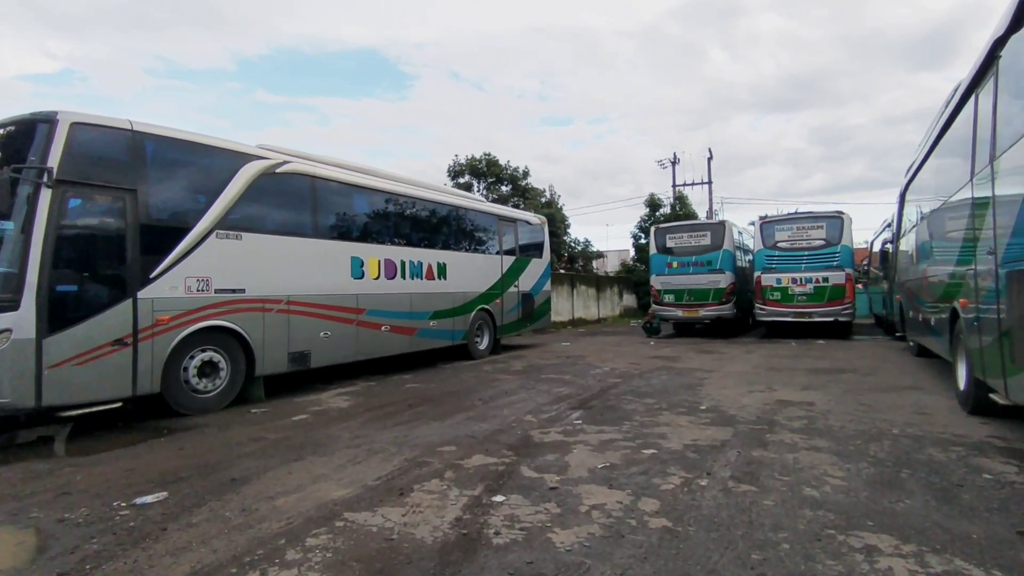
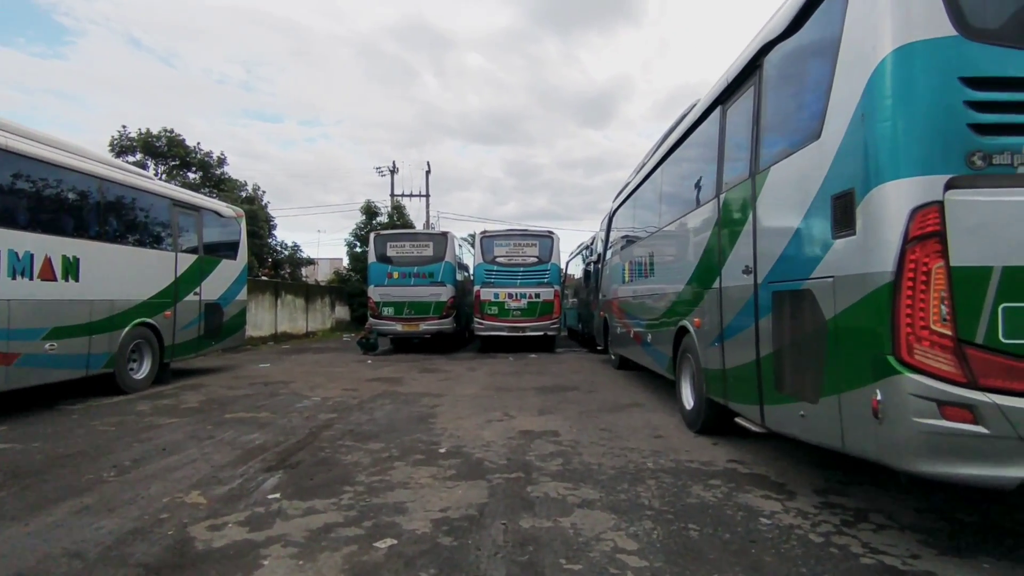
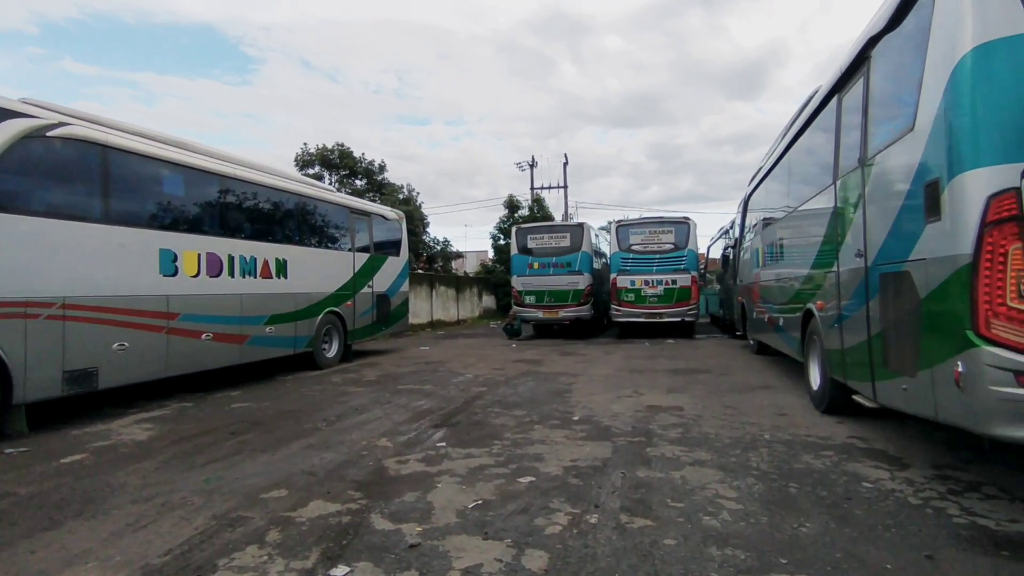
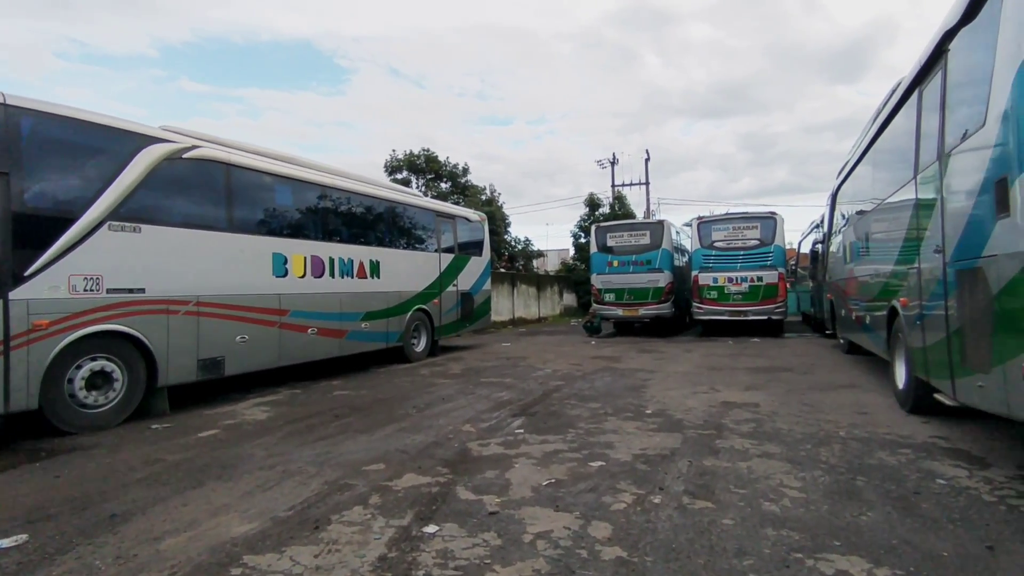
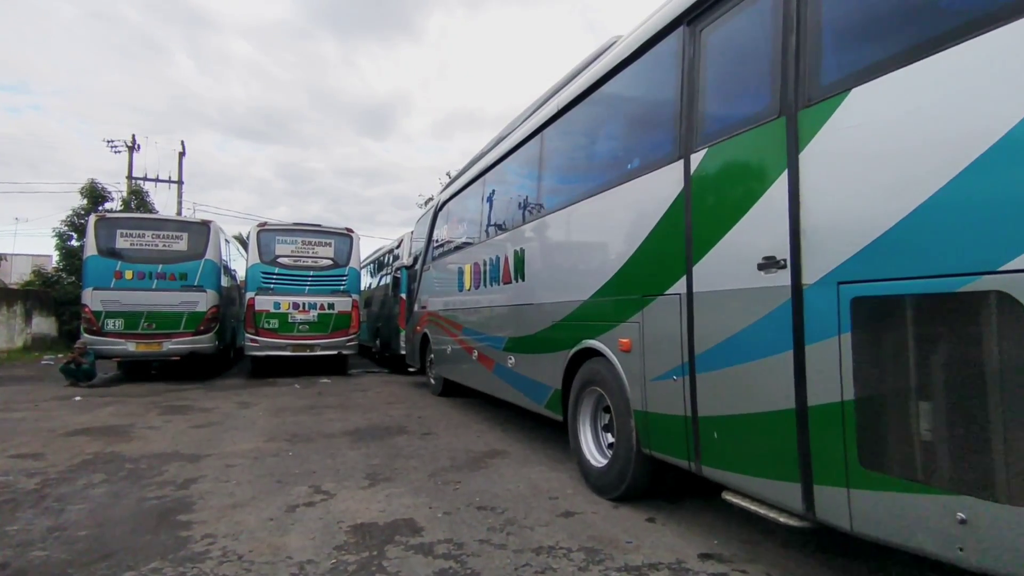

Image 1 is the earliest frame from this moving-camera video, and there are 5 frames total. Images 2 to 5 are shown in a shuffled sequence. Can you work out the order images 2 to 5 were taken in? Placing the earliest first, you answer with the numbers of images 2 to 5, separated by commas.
4, 3, 2, 5
